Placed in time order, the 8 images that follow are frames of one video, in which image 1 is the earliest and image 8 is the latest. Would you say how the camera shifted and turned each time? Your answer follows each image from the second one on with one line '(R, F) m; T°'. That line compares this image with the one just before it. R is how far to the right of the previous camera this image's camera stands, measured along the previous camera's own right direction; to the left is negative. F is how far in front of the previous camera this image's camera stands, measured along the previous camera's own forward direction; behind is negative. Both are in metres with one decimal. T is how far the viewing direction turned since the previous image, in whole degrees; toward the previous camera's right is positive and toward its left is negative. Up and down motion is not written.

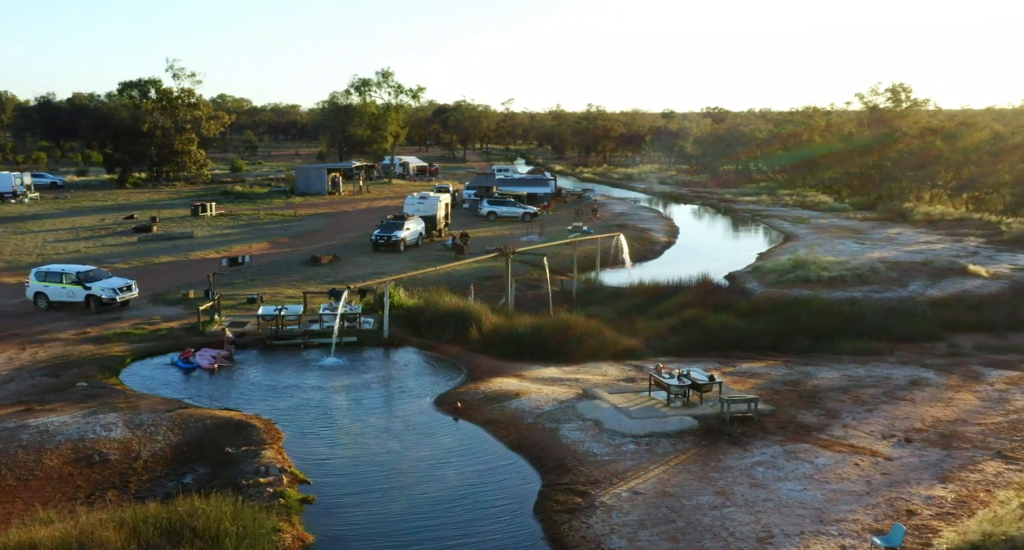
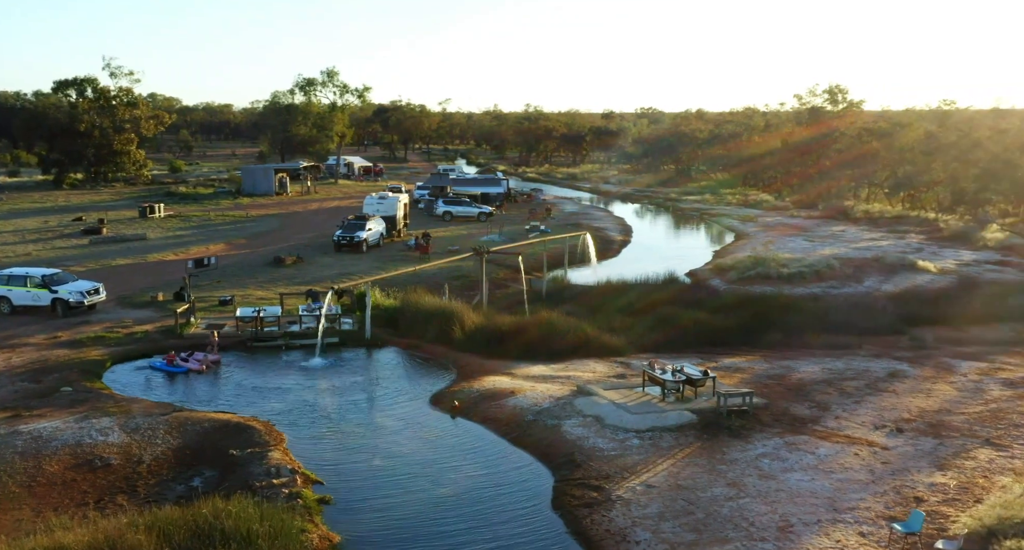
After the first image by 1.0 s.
(-0.7, 0.0) m; +3°
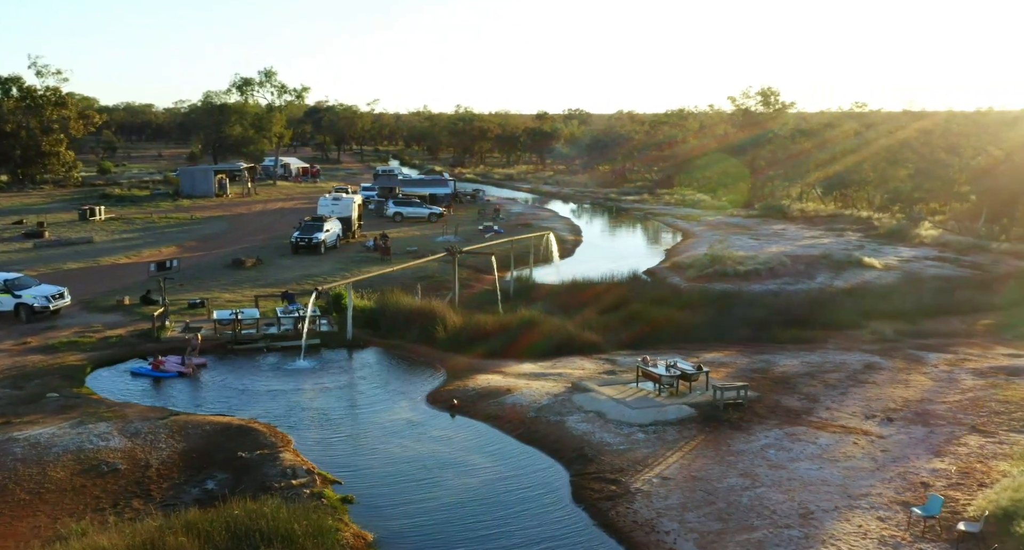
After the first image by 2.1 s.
(-0.8, 0.0) m; +3°
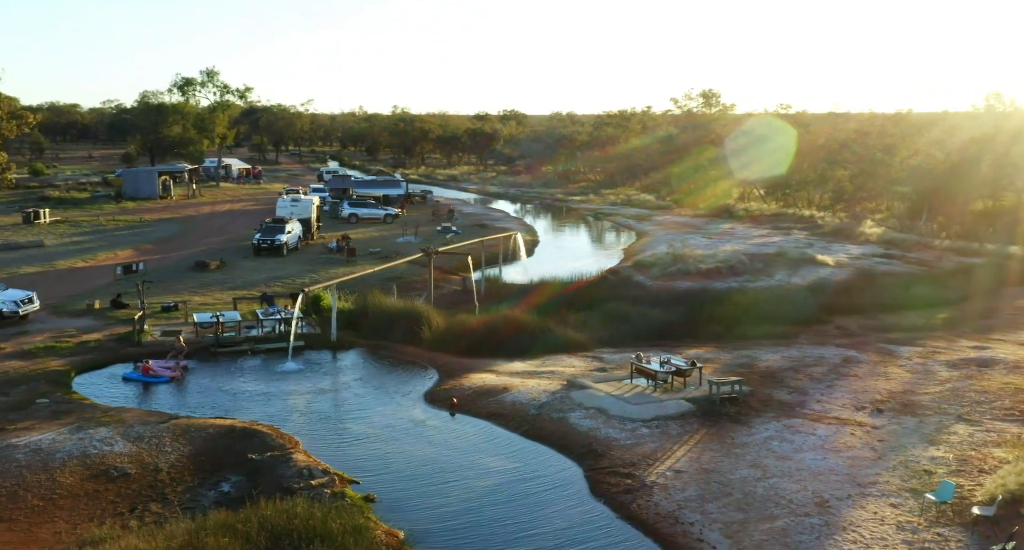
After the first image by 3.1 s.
(-0.7, -0.1) m; +3°
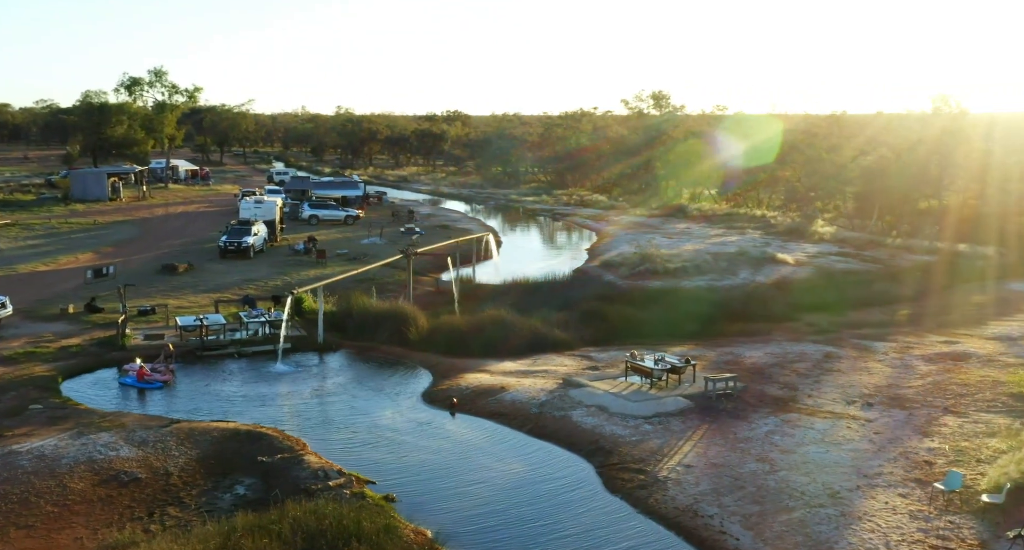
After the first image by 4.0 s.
(-0.6, -0.1) m; +2°
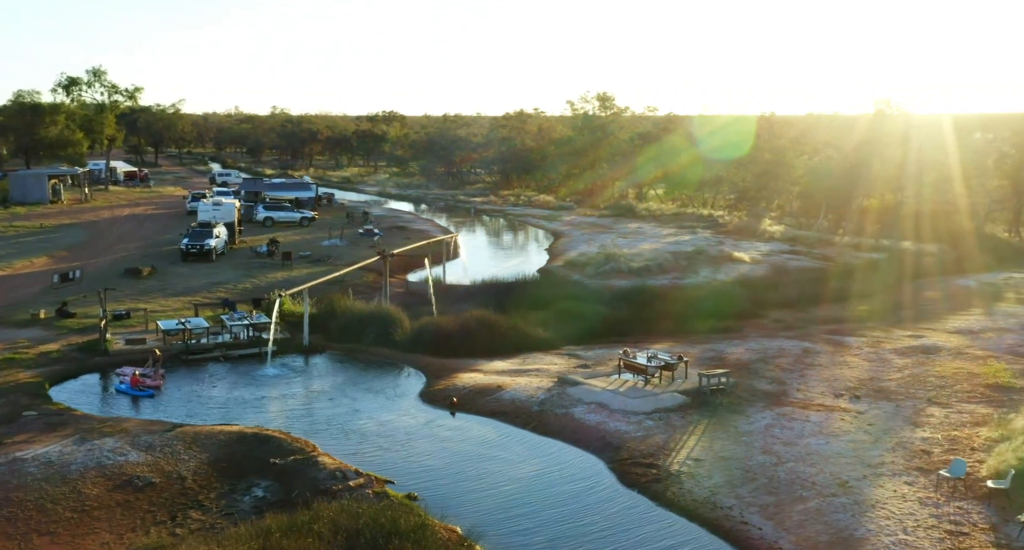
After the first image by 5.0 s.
(-0.7, -0.1) m; +3°
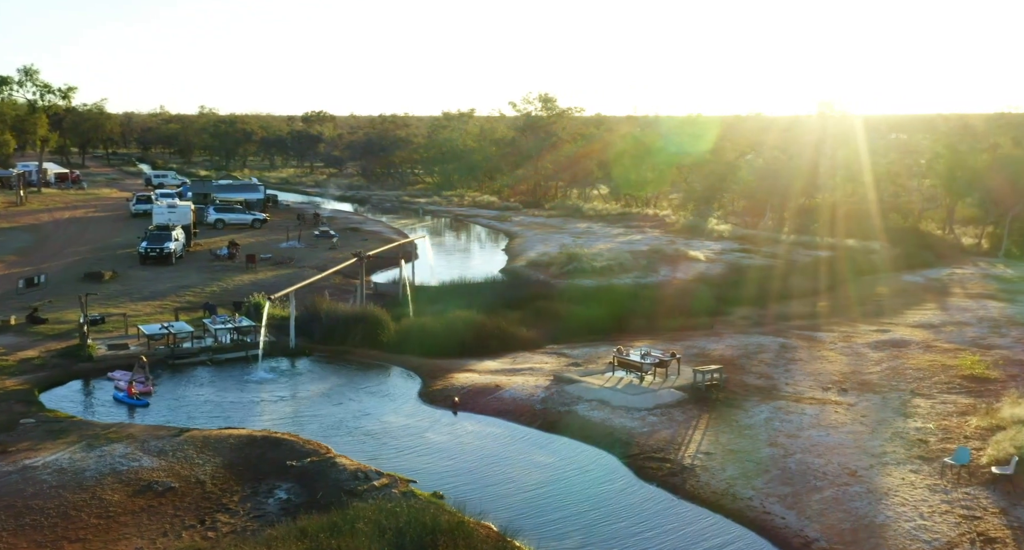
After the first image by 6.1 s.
(-0.8, -0.2) m; +3°
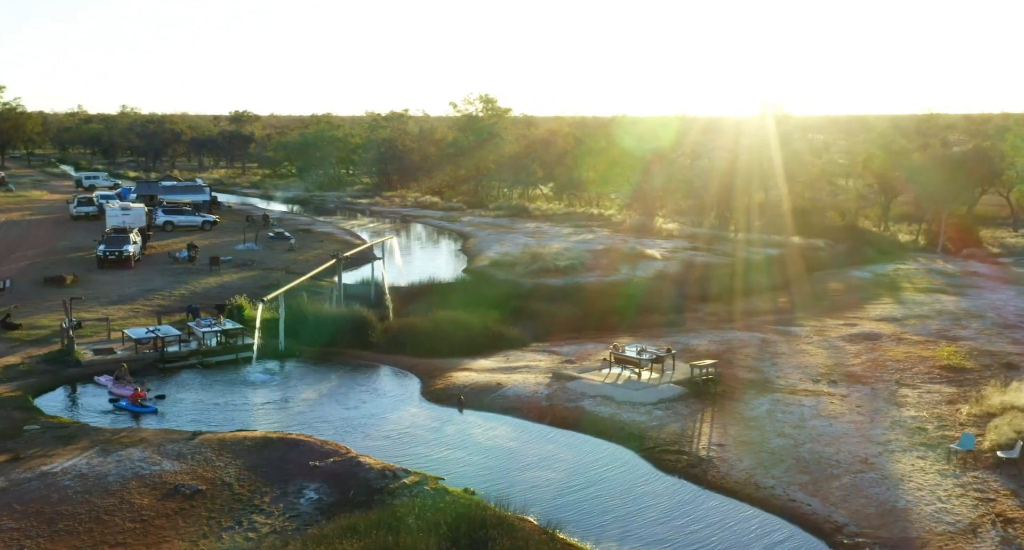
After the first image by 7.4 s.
(-0.9, -0.2) m; +3°
